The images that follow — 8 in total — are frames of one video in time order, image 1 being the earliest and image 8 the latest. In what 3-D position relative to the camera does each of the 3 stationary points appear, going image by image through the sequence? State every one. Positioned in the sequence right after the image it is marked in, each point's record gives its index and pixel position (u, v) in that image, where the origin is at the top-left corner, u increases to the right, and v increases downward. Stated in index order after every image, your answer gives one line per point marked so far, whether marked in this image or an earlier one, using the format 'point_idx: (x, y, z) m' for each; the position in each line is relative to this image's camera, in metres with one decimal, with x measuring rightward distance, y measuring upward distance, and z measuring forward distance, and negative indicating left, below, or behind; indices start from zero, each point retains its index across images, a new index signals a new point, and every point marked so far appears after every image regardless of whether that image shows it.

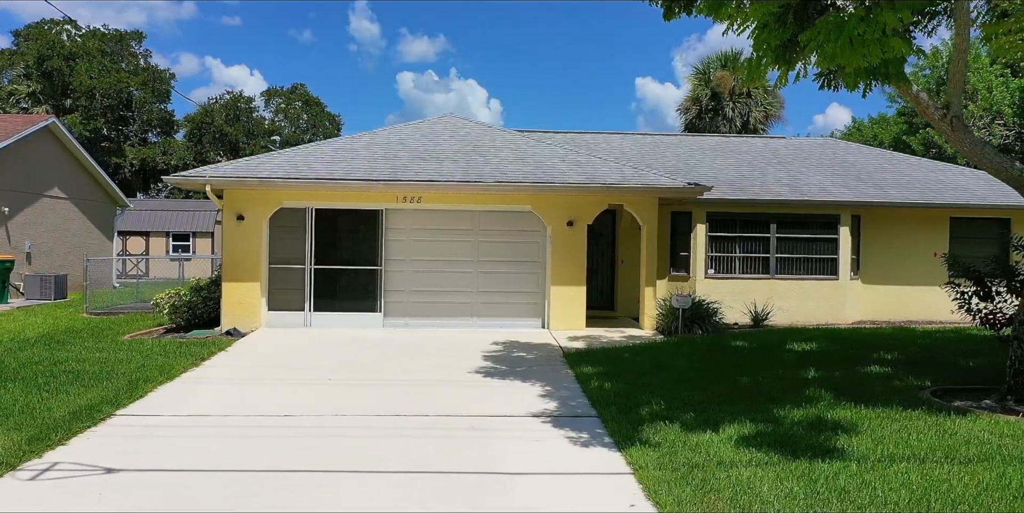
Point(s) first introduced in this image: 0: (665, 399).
0: (+1.3, -1.2, +6.7) m
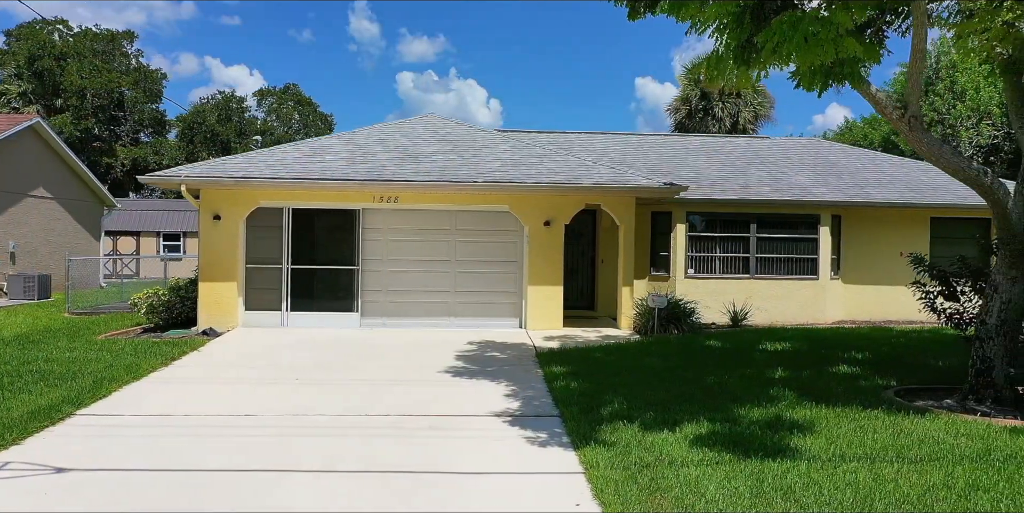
0: (+1.0, -1.2, +6.7) m
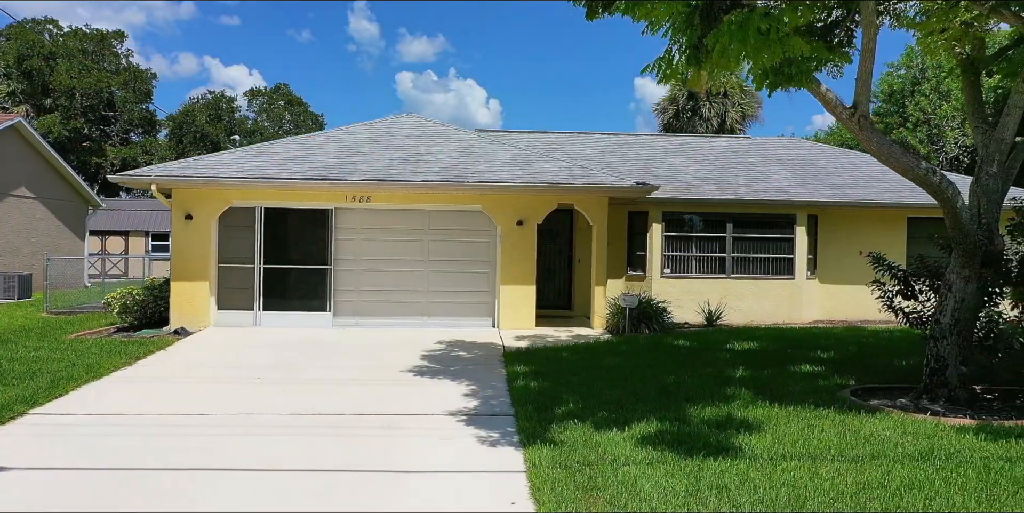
0: (+0.6, -1.2, +6.7) m
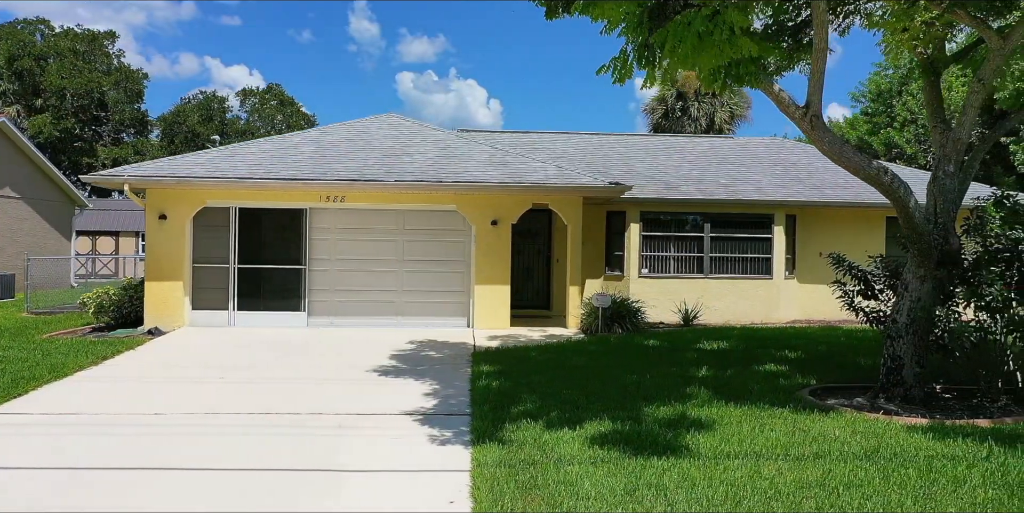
0: (+0.2, -1.2, +6.7) m
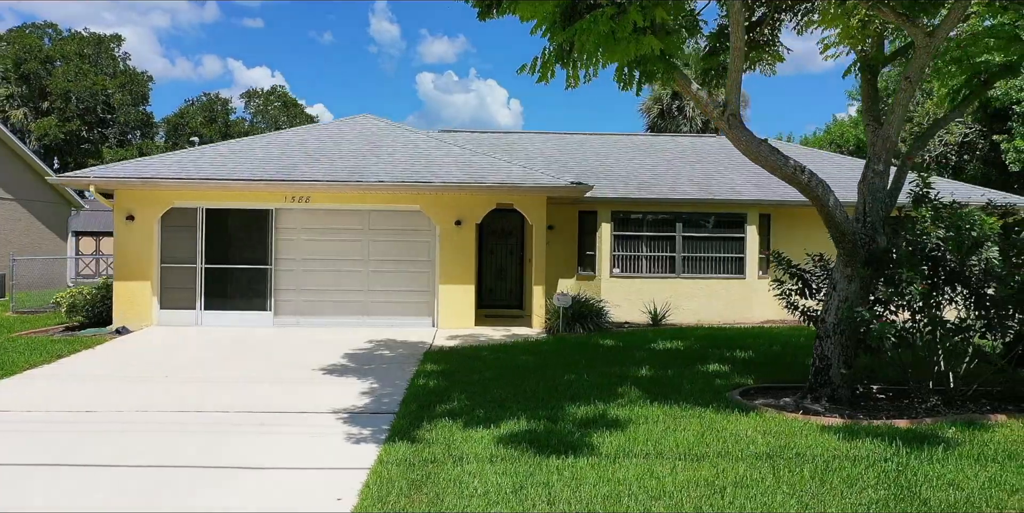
0: (-0.4, -1.2, +6.7) m
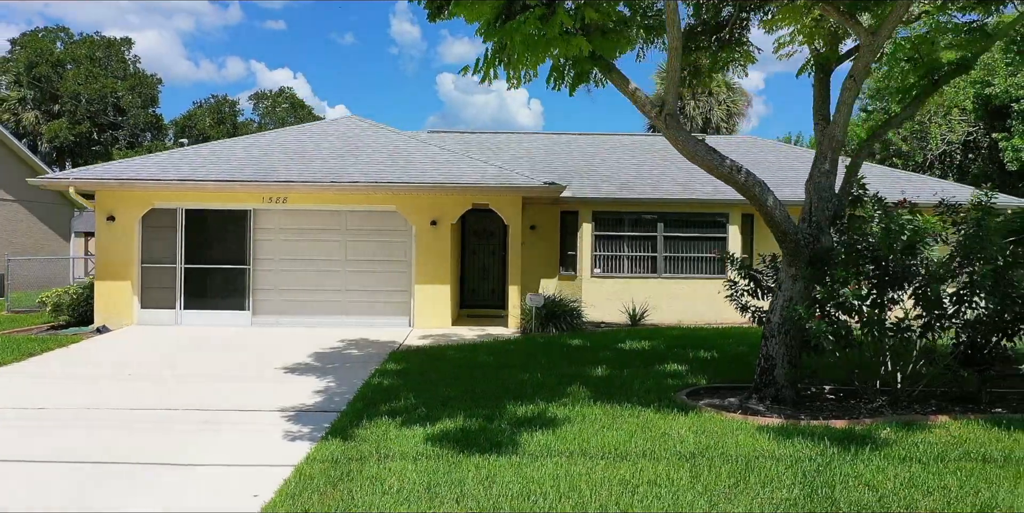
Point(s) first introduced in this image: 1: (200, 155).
0: (-0.8, -1.2, +6.8) m
1: (-4.5, +1.5, +11.6) m
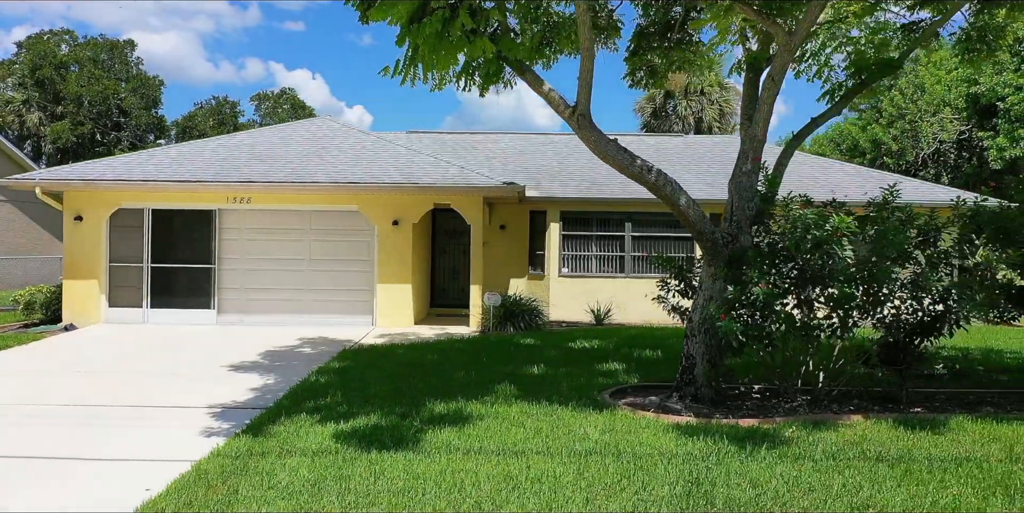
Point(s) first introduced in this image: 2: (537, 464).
0: (-1.4, -1.2, +6.8) m
1: (-5.0, +1.5, +11.7) m
2: (+0.1, -1.3, +4.9) m
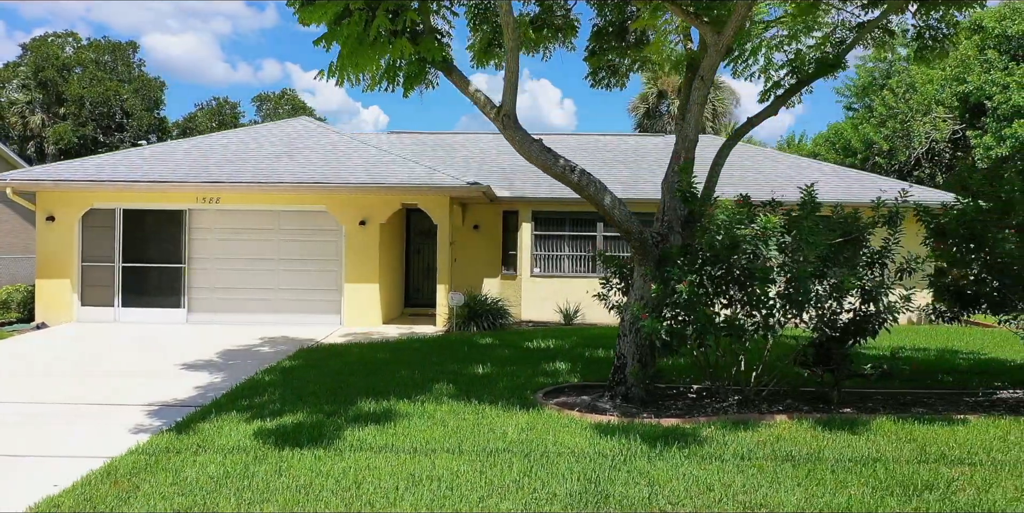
0: (-2.0, -1.2, +6.9) m
1: (-5.5, +1.5, +11.9) m
2: (-0.4, -1.3, +5.0) m
